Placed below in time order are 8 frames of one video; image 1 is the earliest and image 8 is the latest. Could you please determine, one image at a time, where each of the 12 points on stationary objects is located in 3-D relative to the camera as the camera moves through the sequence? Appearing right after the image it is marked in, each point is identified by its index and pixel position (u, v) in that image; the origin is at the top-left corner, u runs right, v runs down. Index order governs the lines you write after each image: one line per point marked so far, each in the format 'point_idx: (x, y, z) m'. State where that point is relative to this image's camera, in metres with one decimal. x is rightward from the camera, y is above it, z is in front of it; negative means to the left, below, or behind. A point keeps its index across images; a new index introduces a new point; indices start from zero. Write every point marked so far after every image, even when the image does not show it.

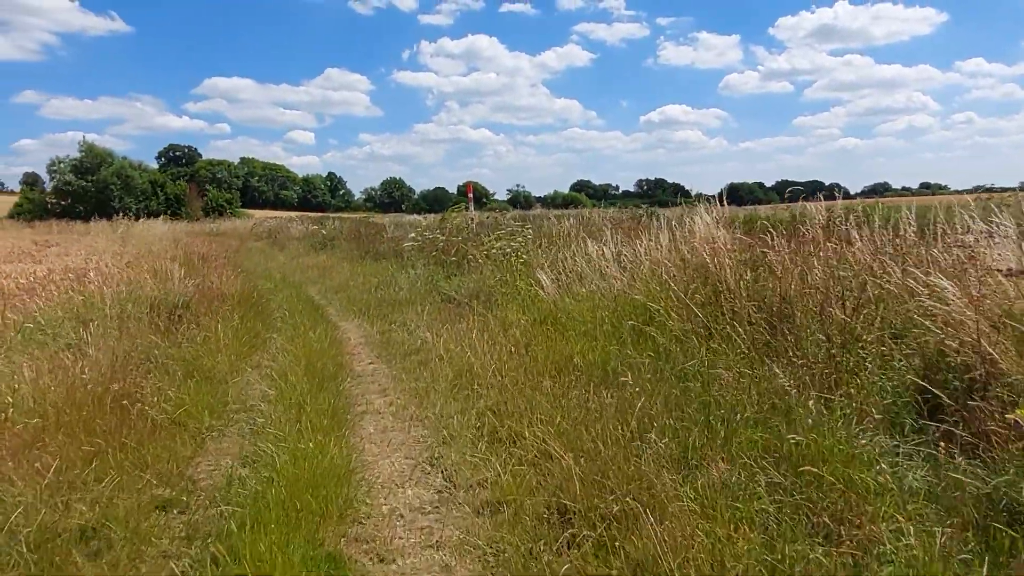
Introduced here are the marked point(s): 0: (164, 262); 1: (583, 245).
0: (-4.6, +0.3, +9.2) m
1: (+0.8, +0.5, +8.2) m
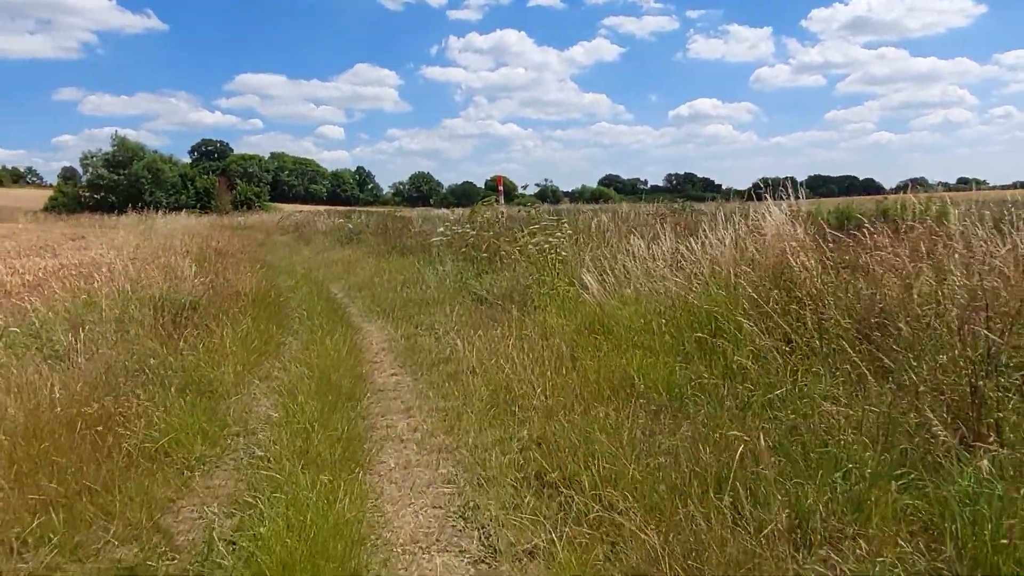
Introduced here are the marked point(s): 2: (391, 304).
0: (-4.1, +0.4, +8.7) m
1: (+1.2, +0.5, +7.5) m
2: (-1.4, -0.2, +7.9) m
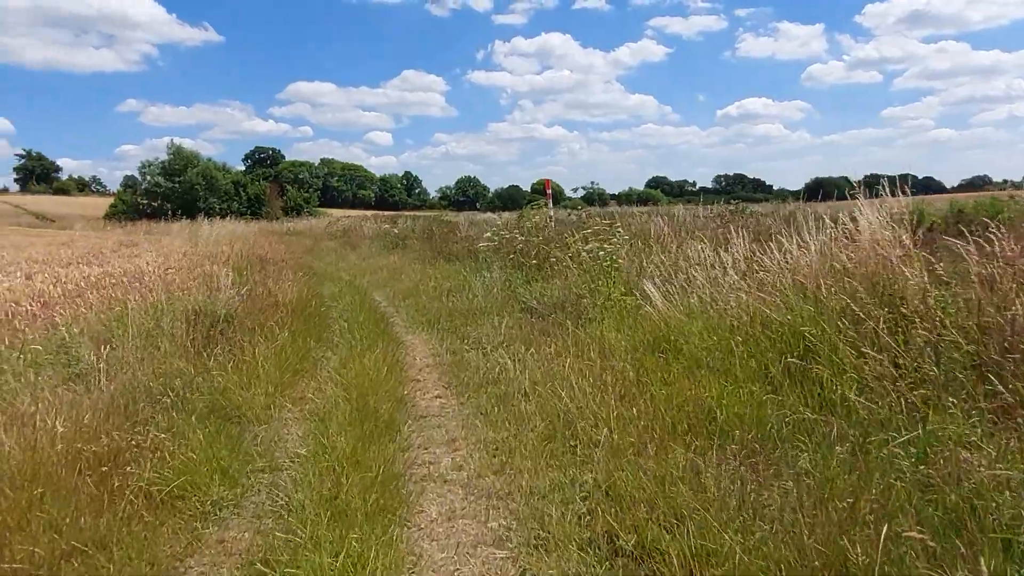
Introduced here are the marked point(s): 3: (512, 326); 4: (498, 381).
0: (-3.5, +0.3, +8.4) m
1: (+1.7, +0.4, +6.9) m
2: (-0.8, -0.3, +7.5) m
3: (0.0, -0.4, +6.4) m
4: (-0.1, -0.6, +4.5) m
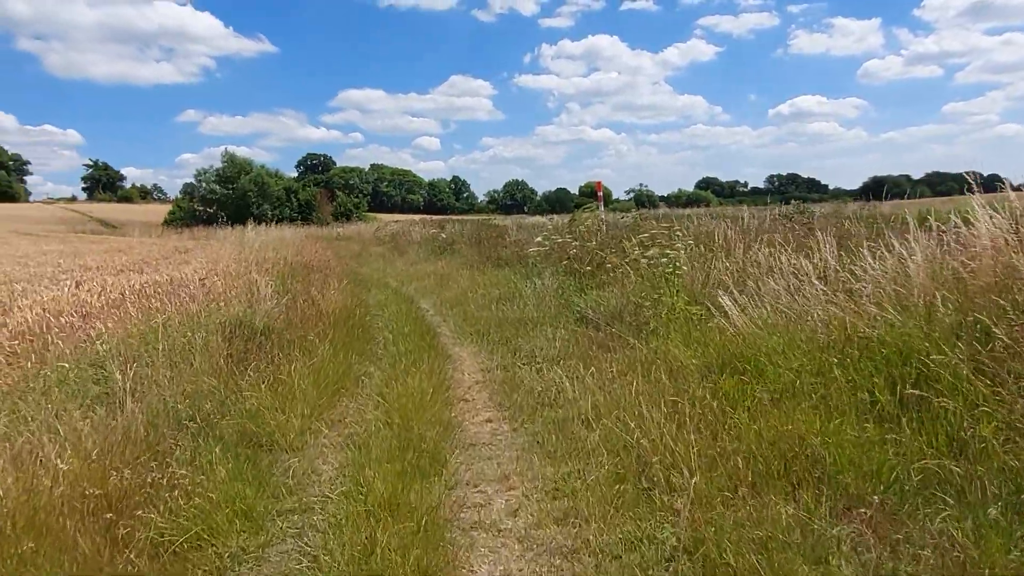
0: (-2.9, +0.2, +8.2) m
1: (+2.2, +0.3, +6.3) m
2: (-0.3, -0.4, +7.1) m
3: (+0.5, -0.4, +6.0) m
4: (+0.2, -0.7, +4.0) m
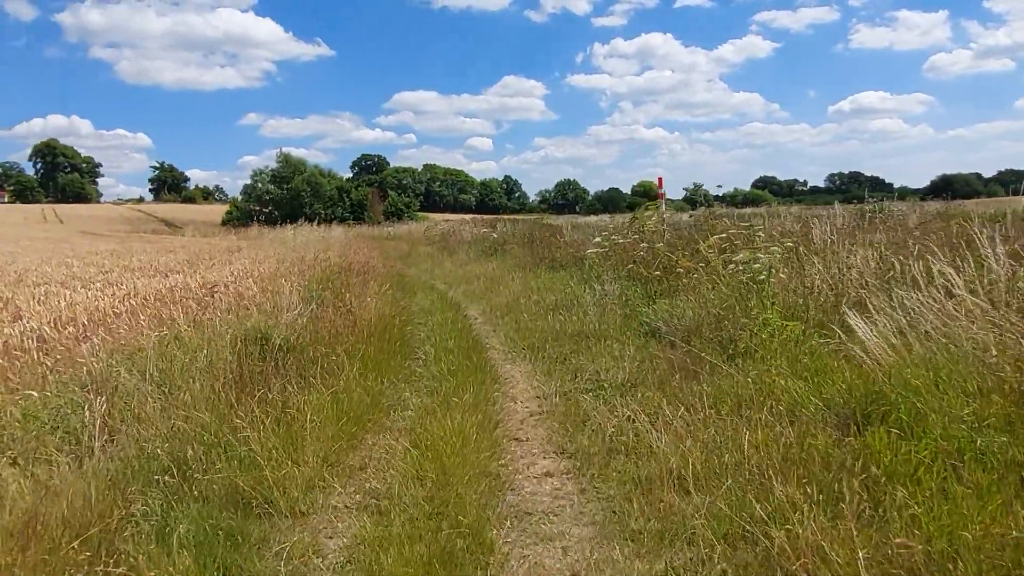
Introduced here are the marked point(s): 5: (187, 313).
0: (-2.3, +0.1, +7.5) m
1: (+2.7, +0.2, +5.2) m
2: (+0.3, -0.4, +6.2) m
3: (+0.9, -0.5, +5.0) m
4: (+0.5, -0.7, +3.1) m
5: (-2.6, -0.2, +5.5) m
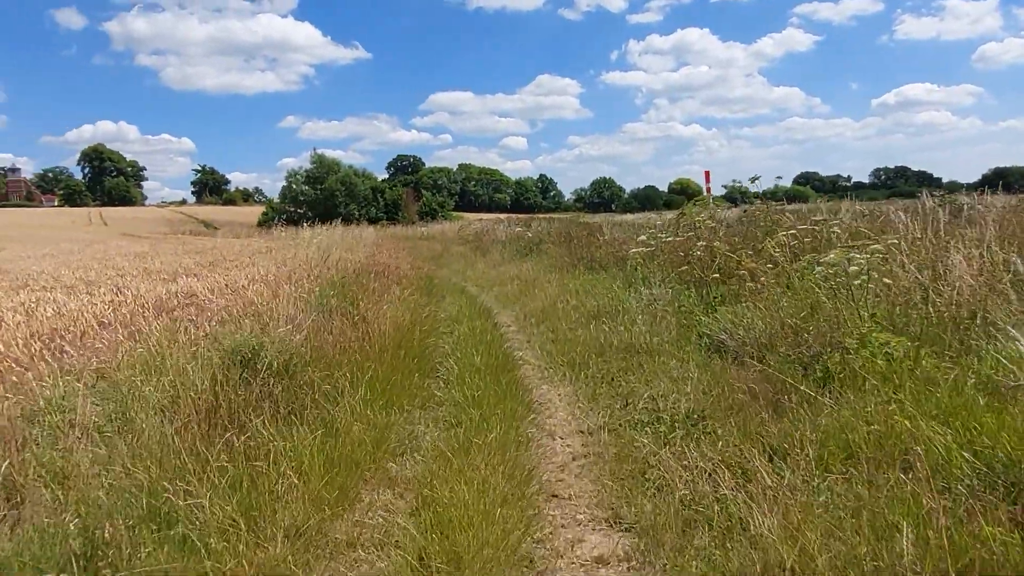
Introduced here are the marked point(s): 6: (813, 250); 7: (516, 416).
0: (-1.9, +0.1, +6.8) m
1: (+2.9, +0.2, +4.3) m
2: (+0.5, -0.5, +5.4) m
3: (+1.1, -0.6, +4.1) m
4: (+0.7, -0.8, +2.2) m
5: (-2.3, -0.3, +4.8) m
6: (+2.7, +0.3, +6.3) m
7: (0.0, -0.7, +3.7) m
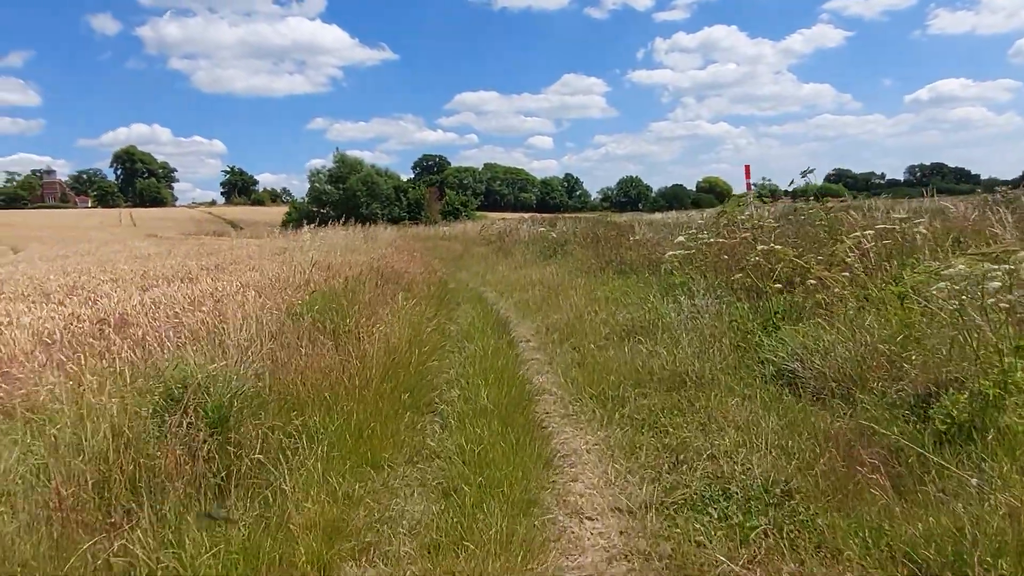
0: (-1.8, 0.0, +5.9) m
1: (+3.0, +0.1, +3.2) m
2: (+0.6, -0.6, +4.4) m
3: (+1.2, -0.6, +3.1) m
4: (+0.7, -0.9, +1.2) m
5: (-2.2, -0.3, +3.9) m
6: (+2.9, +0.2, +5.3) m
7: (+0.1, -0.8, +2.7) m
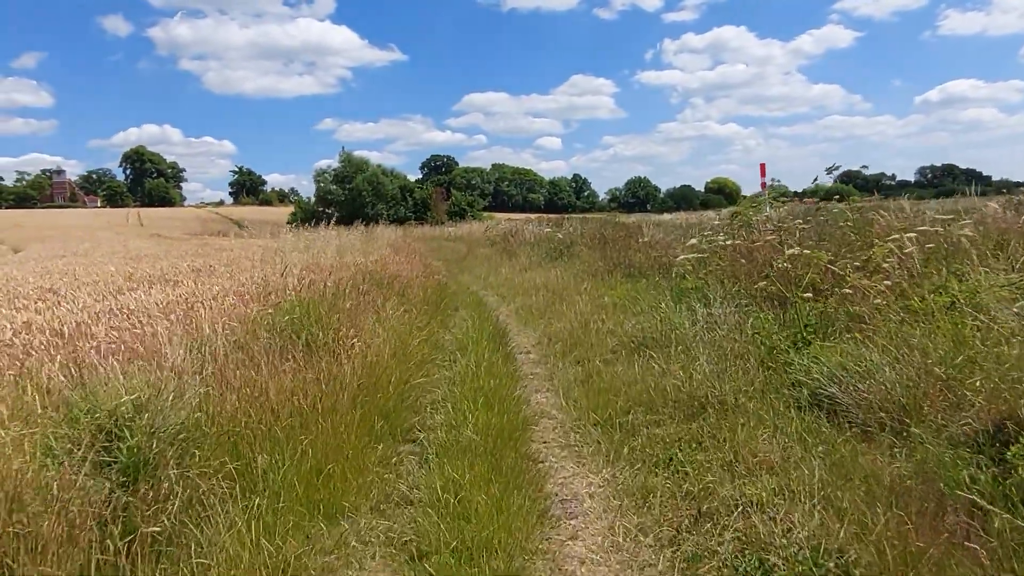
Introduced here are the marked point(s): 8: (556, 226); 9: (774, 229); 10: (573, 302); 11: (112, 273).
0: (-1.8, -0.1, +5.3) m
1: (+2.9, 0.0, +2.6) m
2: (+0.6, -0.6, +3.8) m
3: (+1.1, -0.7, +2.6) m
4: (+0.6, -0.9, +0.7) m
5: (-2.3, -0.4, +3.3) m
6: (+2.8, +0.2, +4.7) m
7: (0.0, -0.8, +2.2) m
8: (+1.1, +1.6, +18.0) m
9: (+2.5, +0.6, +6.7) m
10: (+0.7, -0.2, +7.6) m
11: (-6.2, +0.2, +10.8) m
